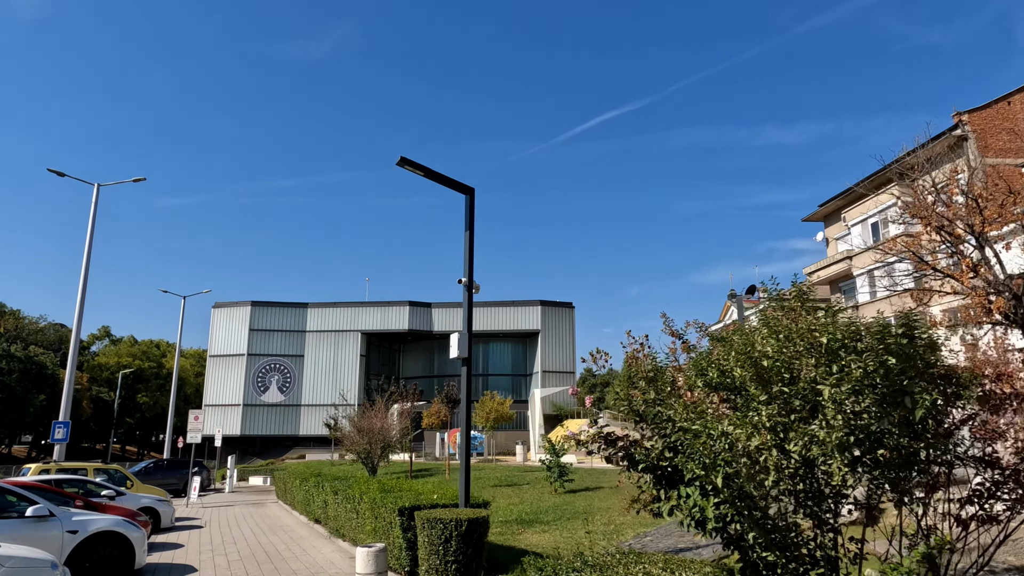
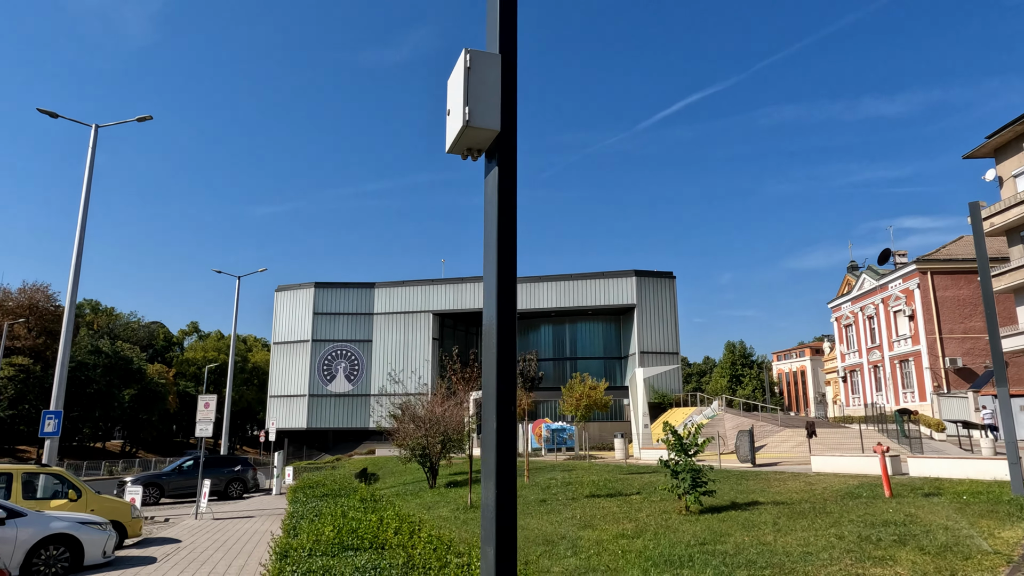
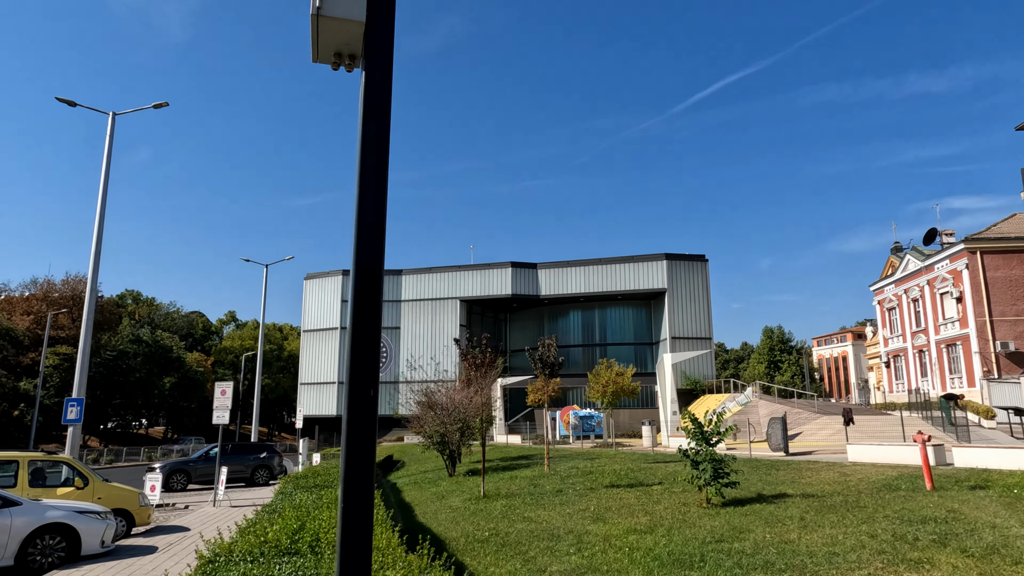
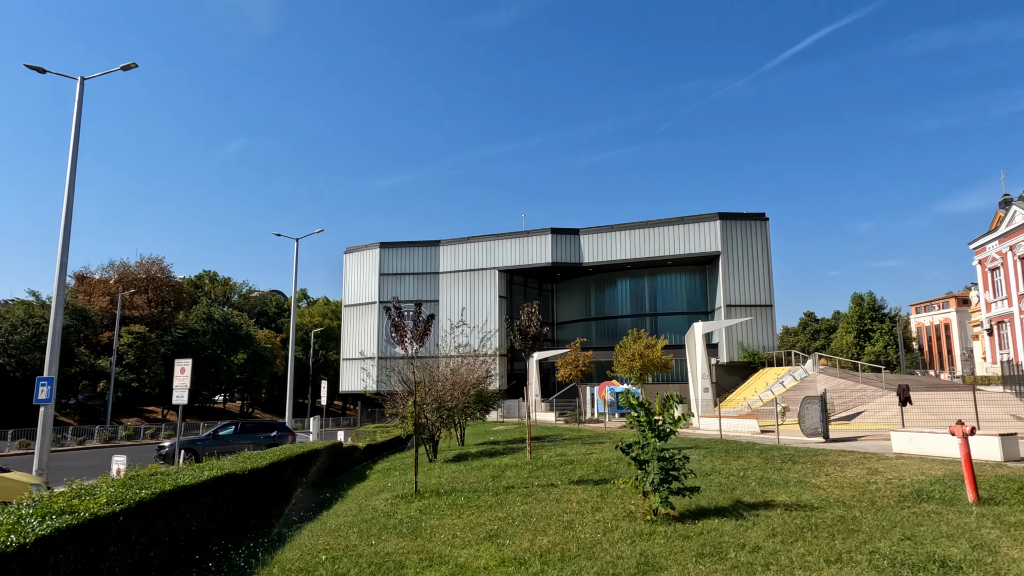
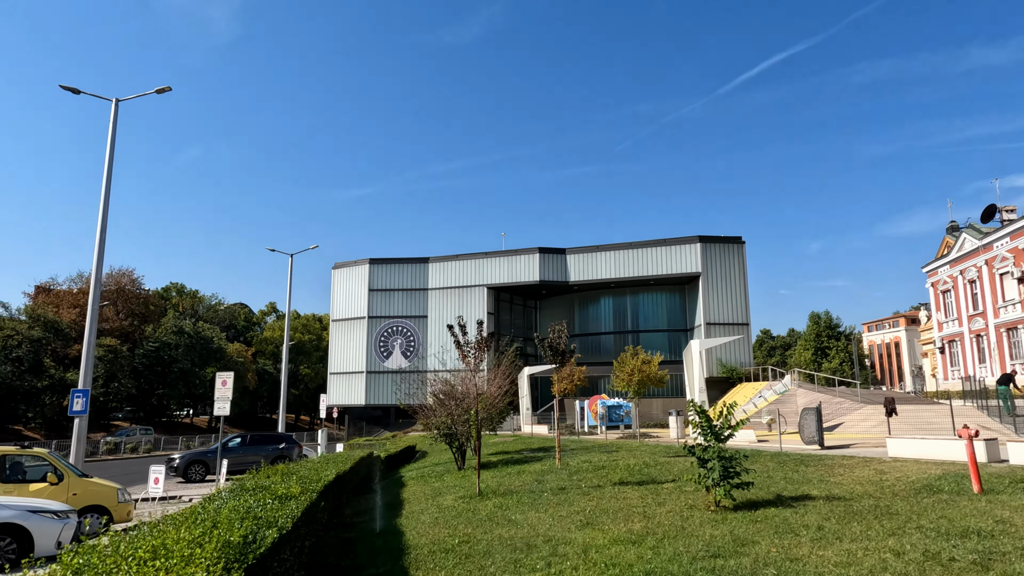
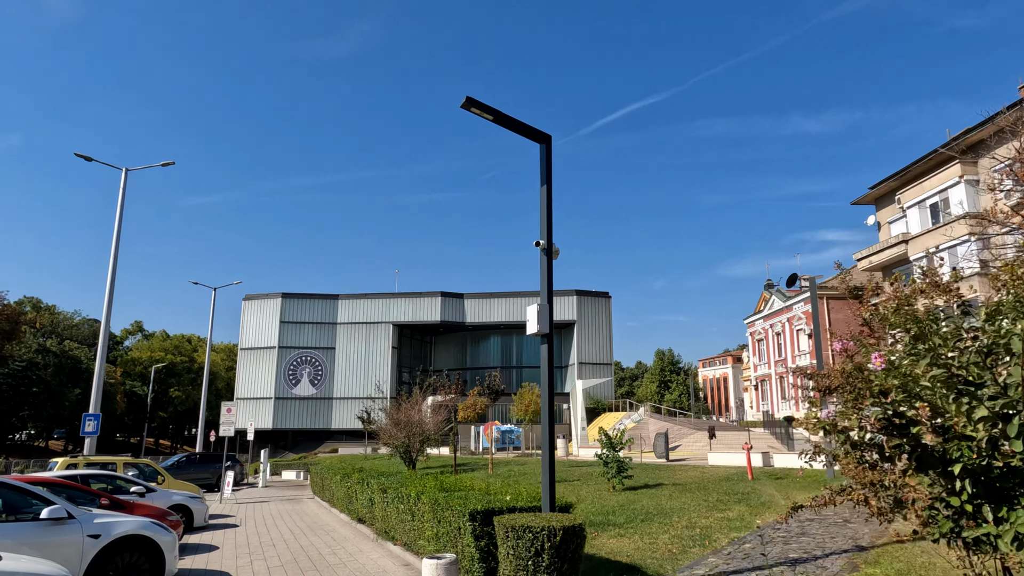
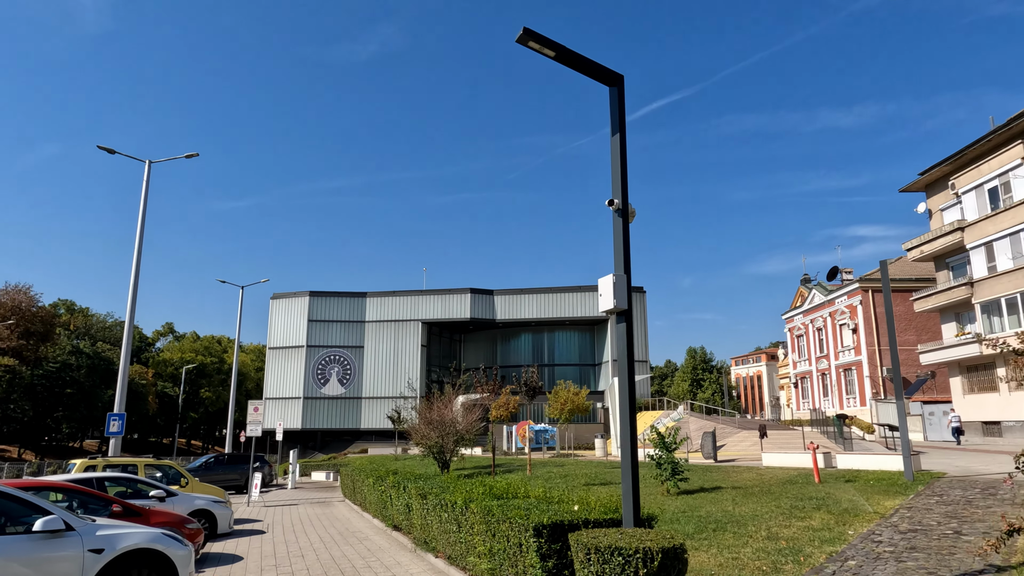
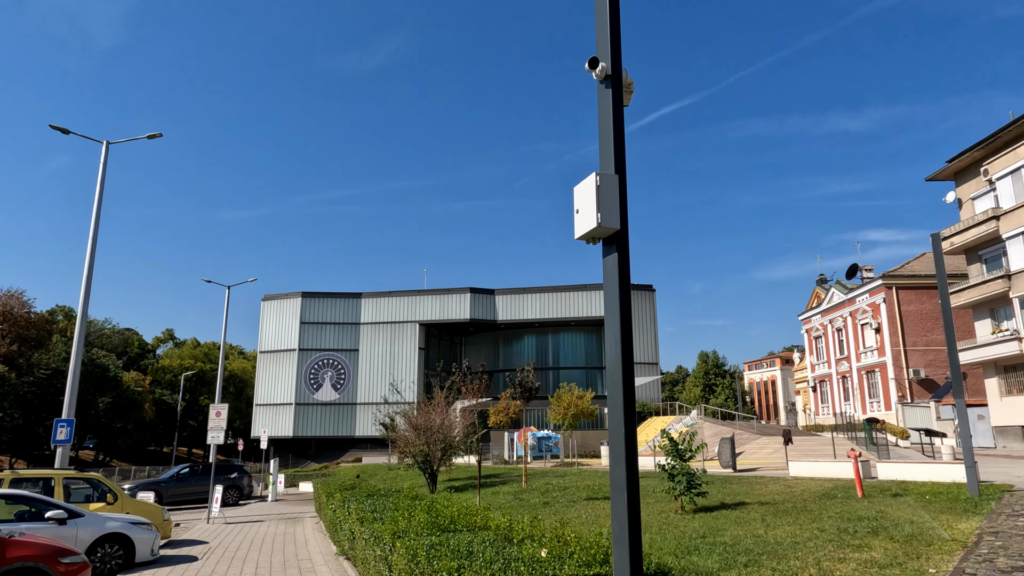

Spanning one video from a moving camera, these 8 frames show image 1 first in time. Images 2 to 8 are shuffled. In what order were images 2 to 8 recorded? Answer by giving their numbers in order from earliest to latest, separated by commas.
6, 7, 8, 2, 3, 5, 4
